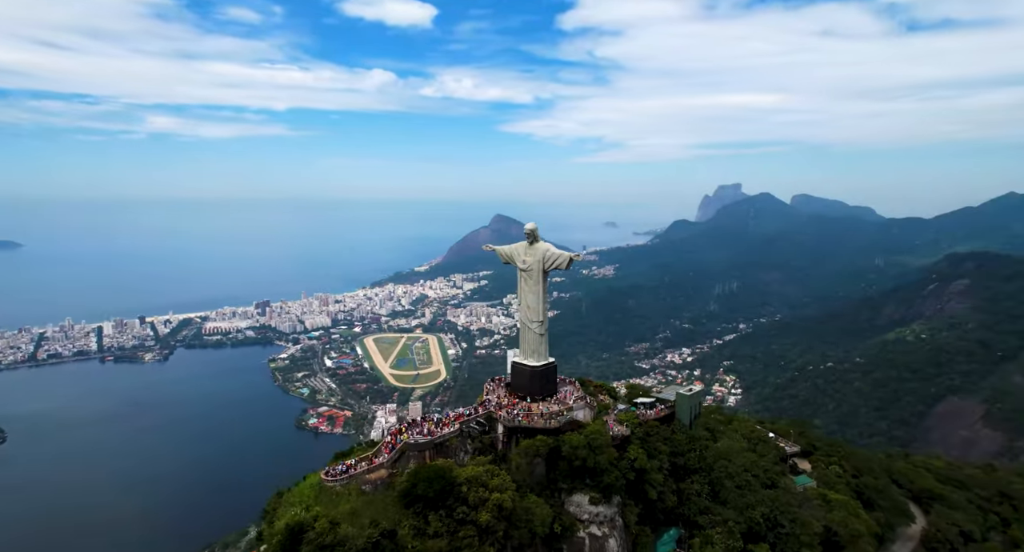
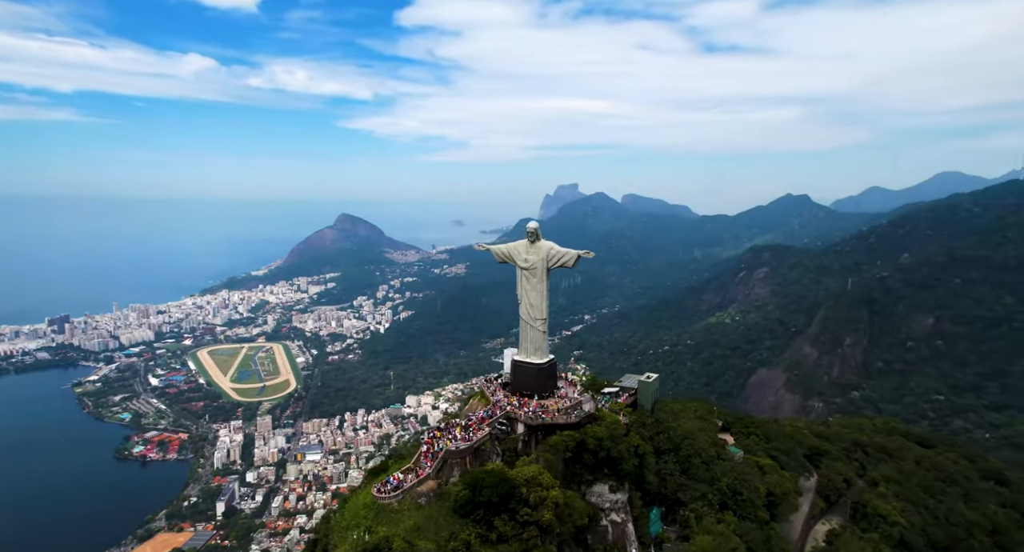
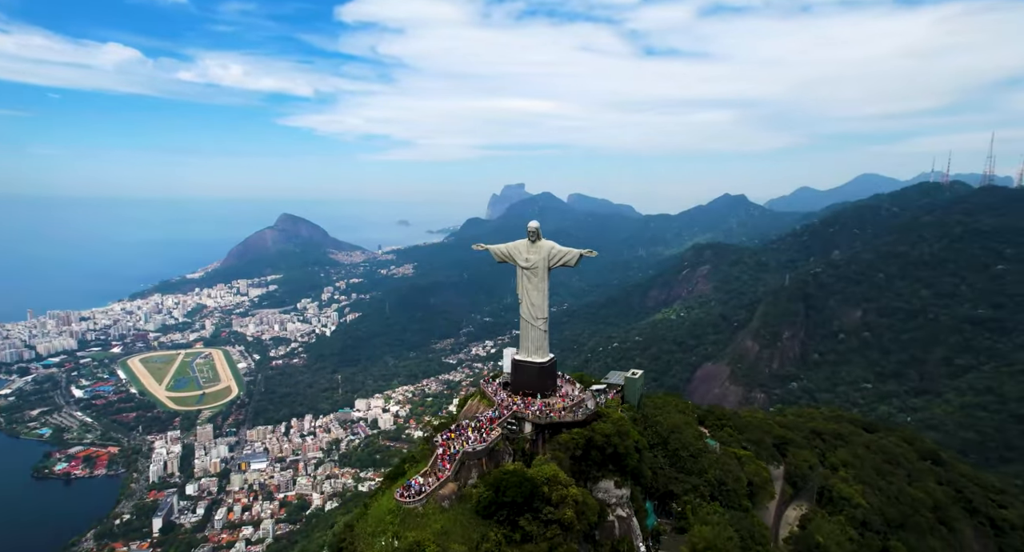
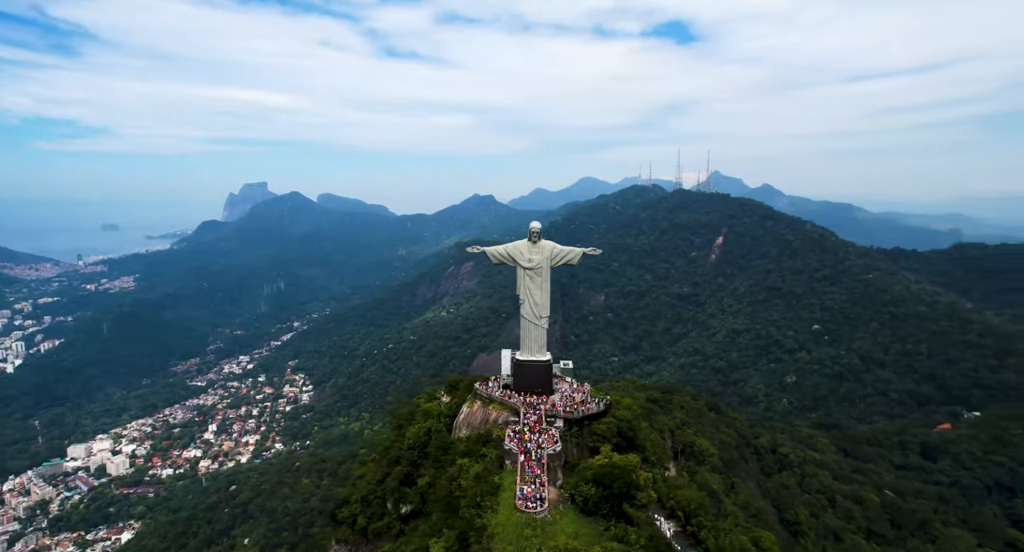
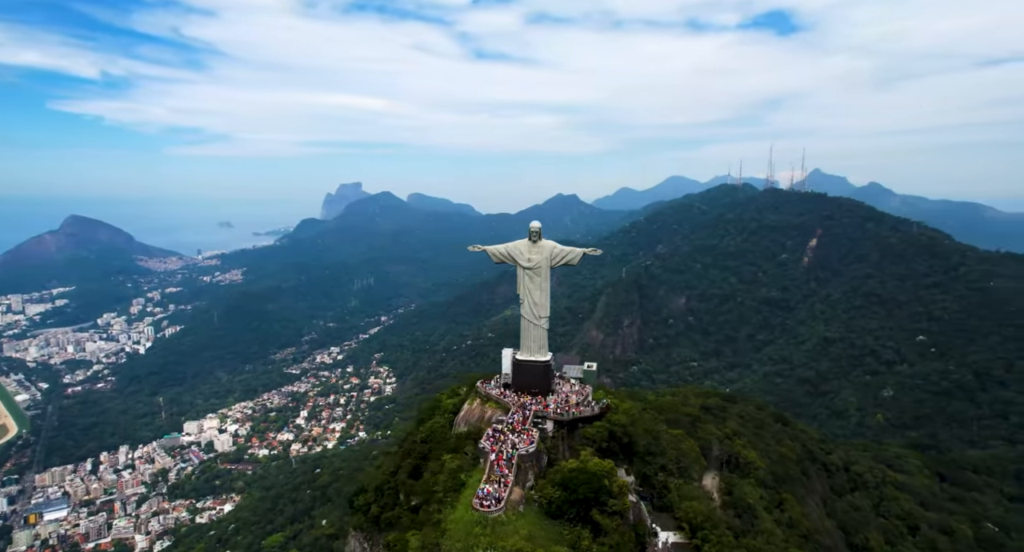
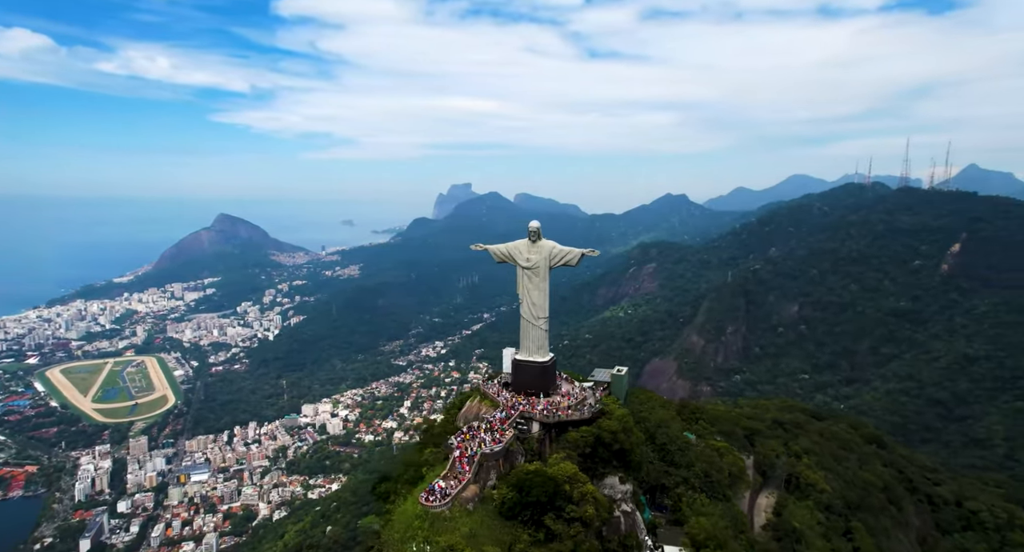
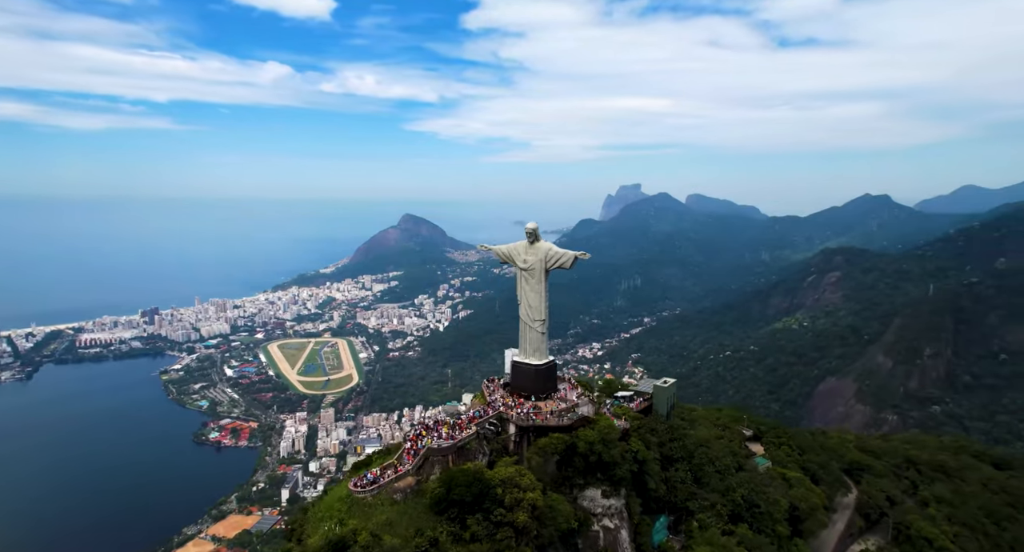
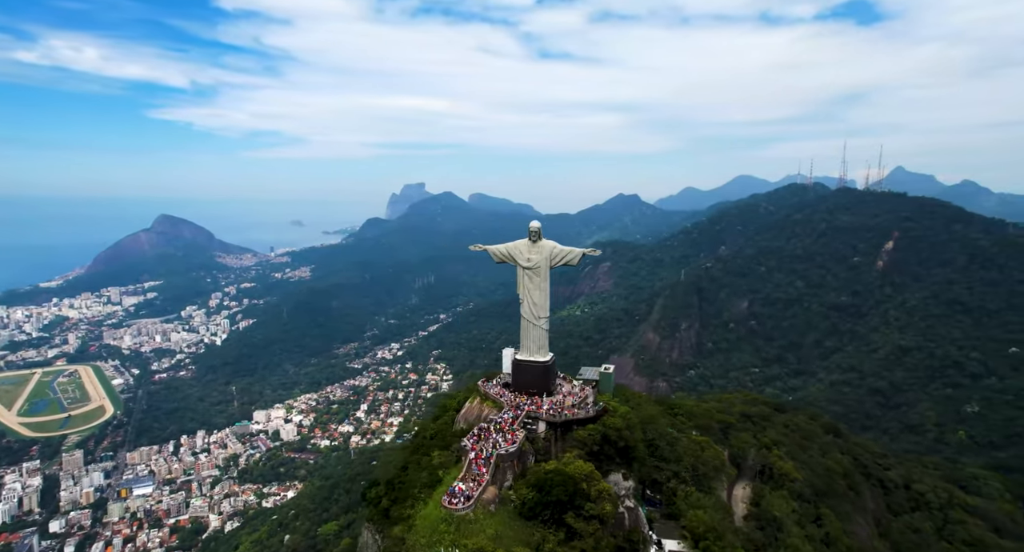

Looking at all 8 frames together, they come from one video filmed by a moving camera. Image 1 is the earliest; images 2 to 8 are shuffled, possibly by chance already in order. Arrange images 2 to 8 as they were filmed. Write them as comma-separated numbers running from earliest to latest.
7, 2, 3, 6, 8, 5, 4
